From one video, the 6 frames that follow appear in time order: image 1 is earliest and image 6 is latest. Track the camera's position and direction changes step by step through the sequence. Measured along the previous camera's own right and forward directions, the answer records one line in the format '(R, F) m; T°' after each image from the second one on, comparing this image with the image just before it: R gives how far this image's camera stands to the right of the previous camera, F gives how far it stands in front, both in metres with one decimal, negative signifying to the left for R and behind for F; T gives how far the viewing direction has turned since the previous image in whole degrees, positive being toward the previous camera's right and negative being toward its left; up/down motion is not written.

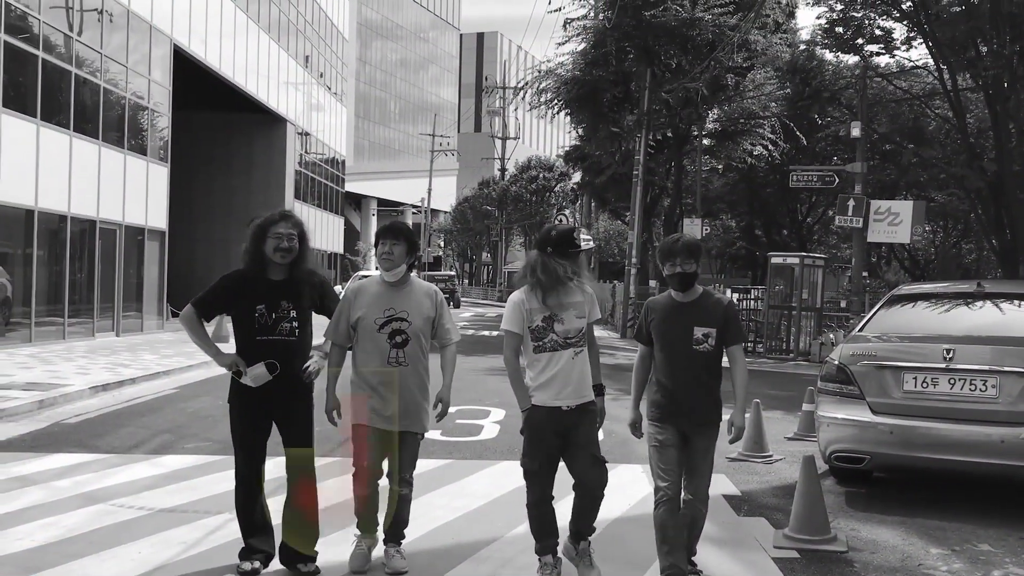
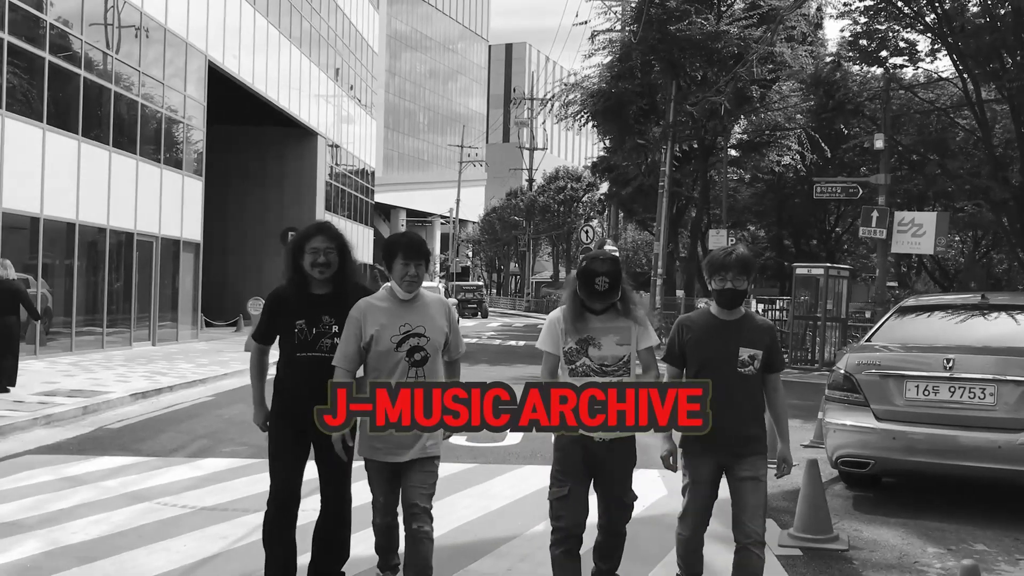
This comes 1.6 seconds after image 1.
(+0.1, -0.3) m; -2°
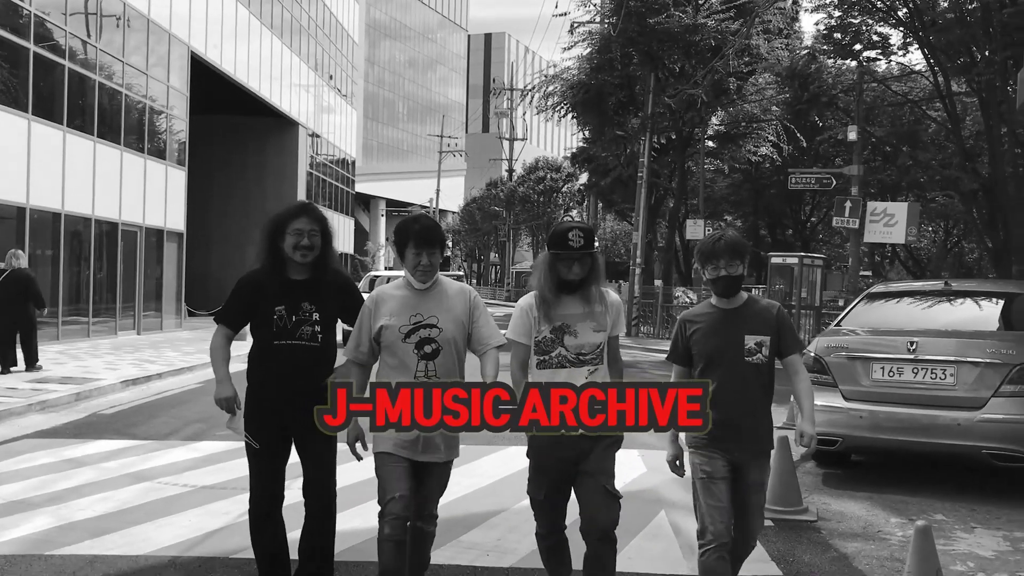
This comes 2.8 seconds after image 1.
(-0.1, -0.3) m; +1°
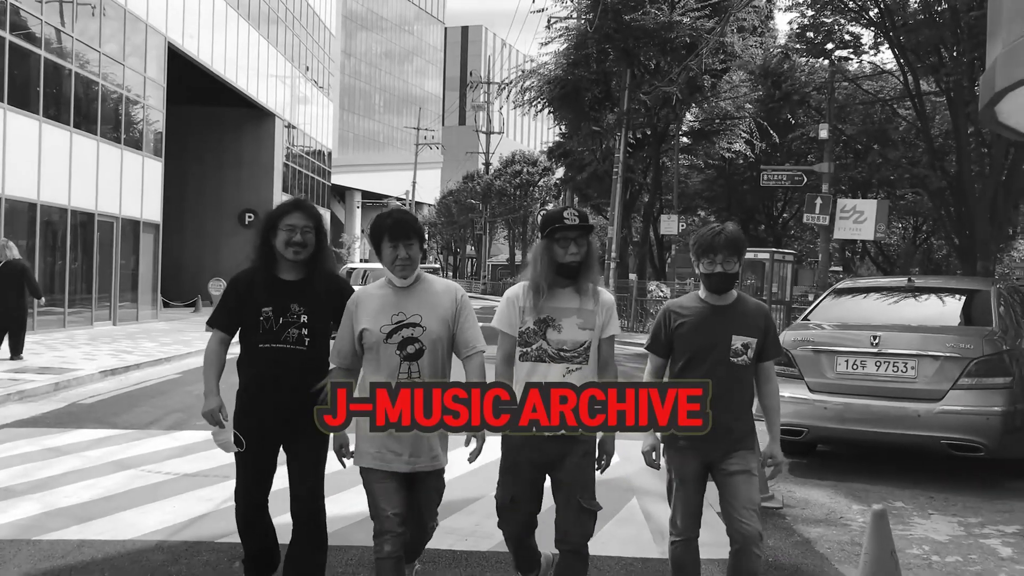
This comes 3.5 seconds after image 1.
(0.0, -0.2) m; +2°
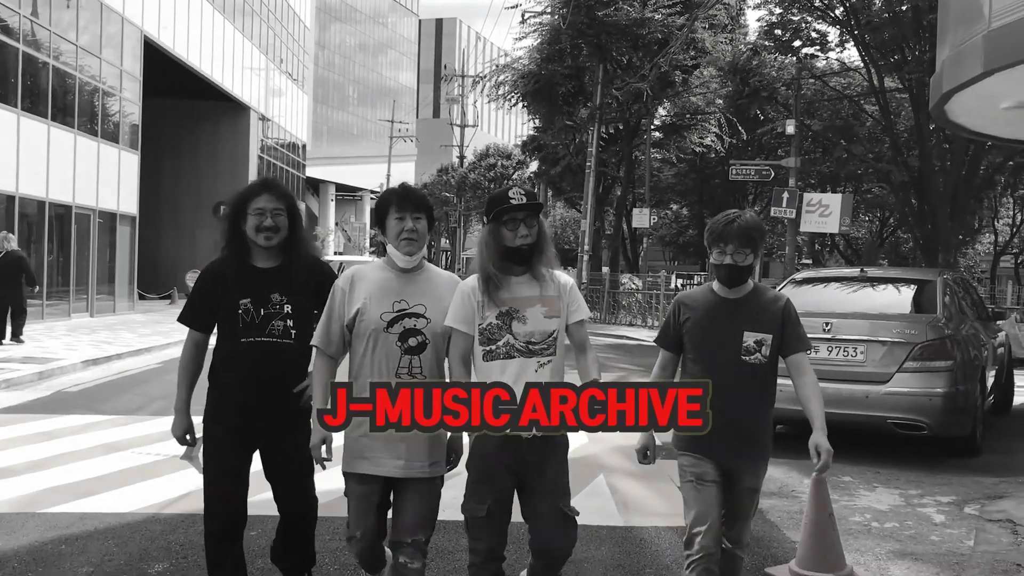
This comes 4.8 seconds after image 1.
(0.0, -0.4) m; +2°
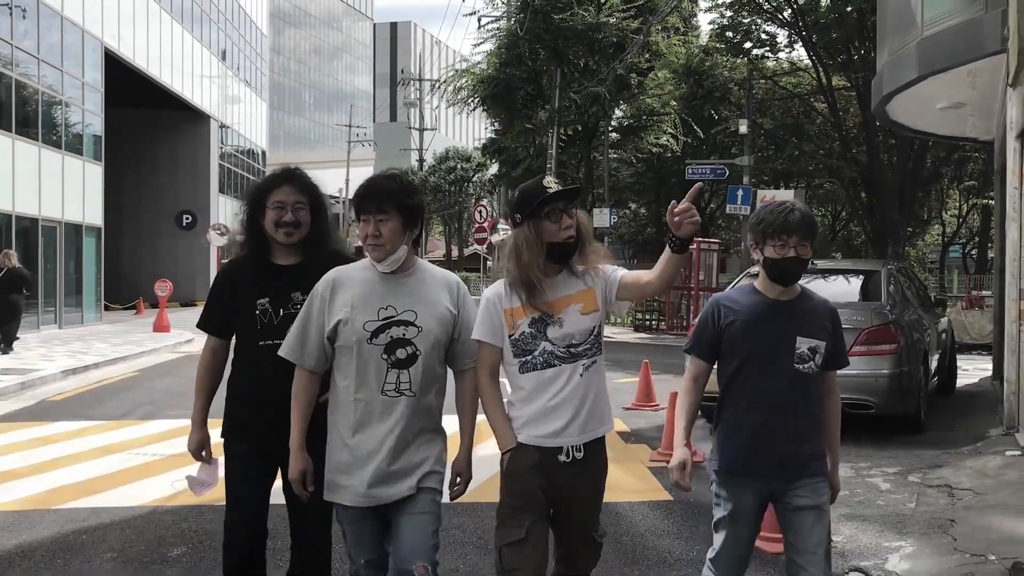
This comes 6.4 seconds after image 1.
(-0.1, -0.5) m; +2°
